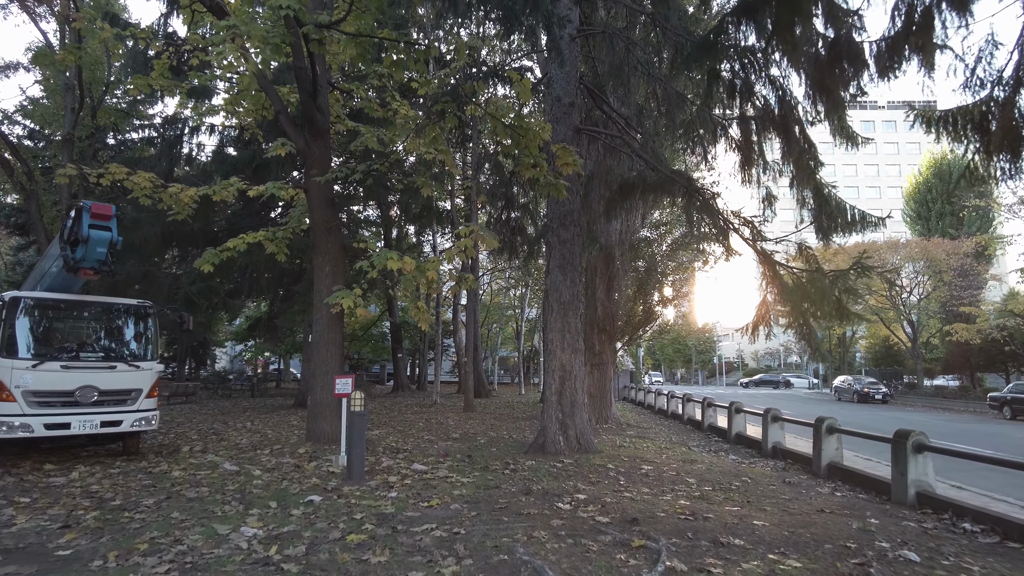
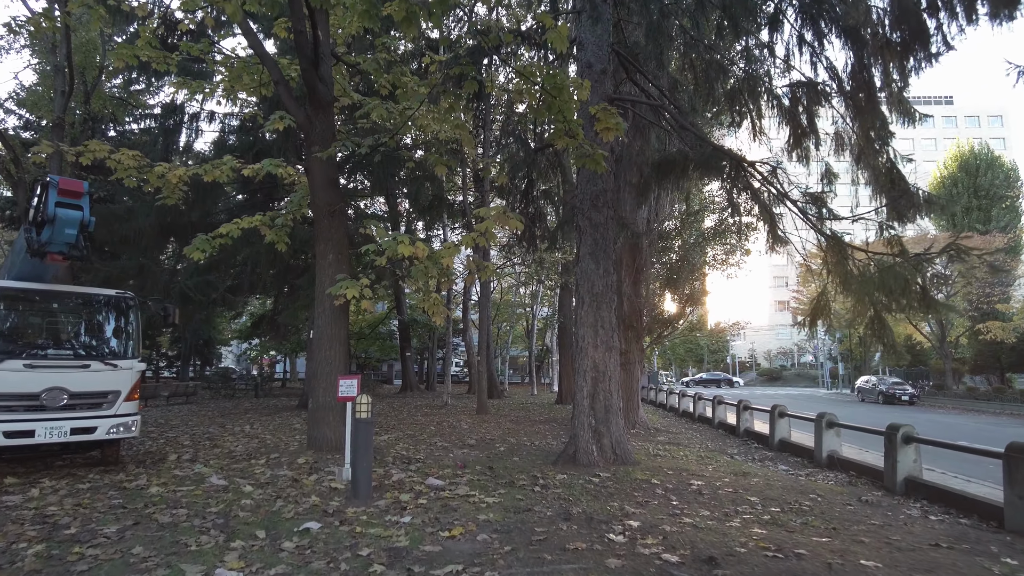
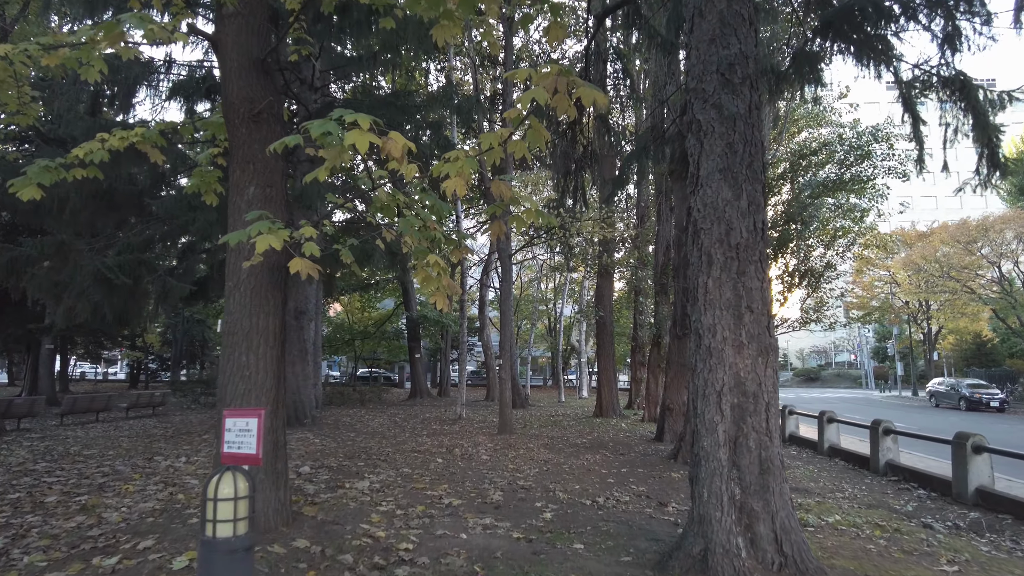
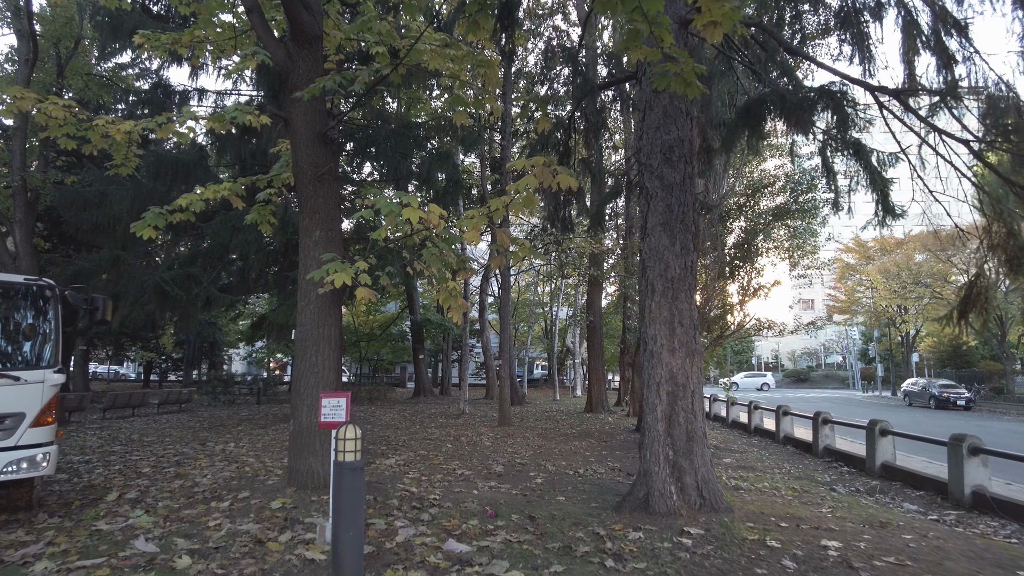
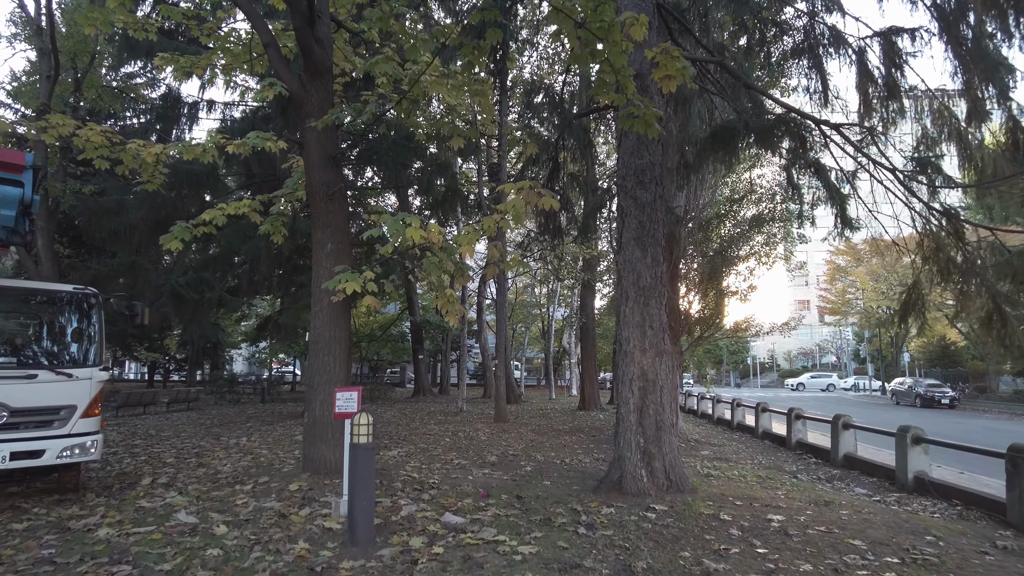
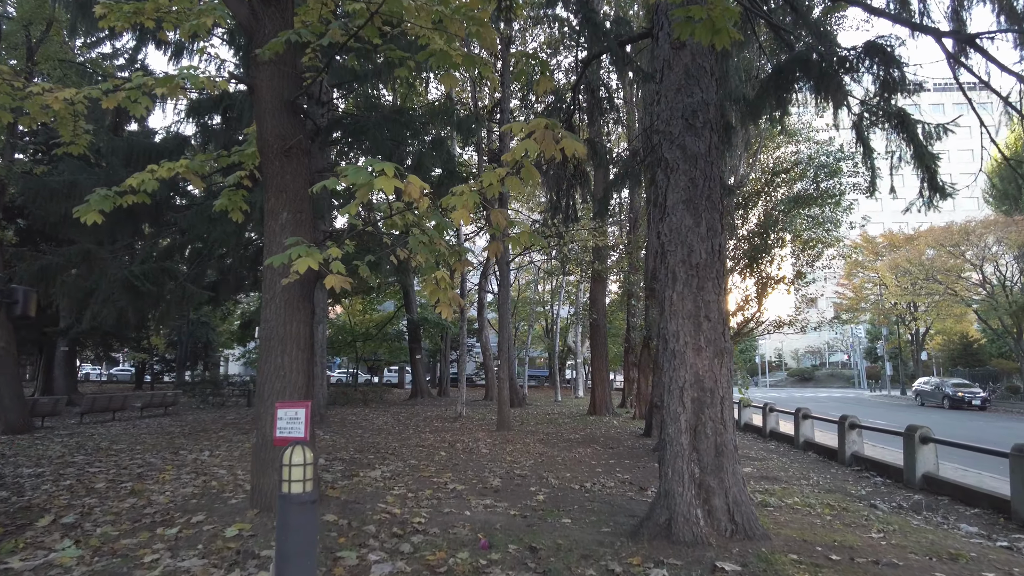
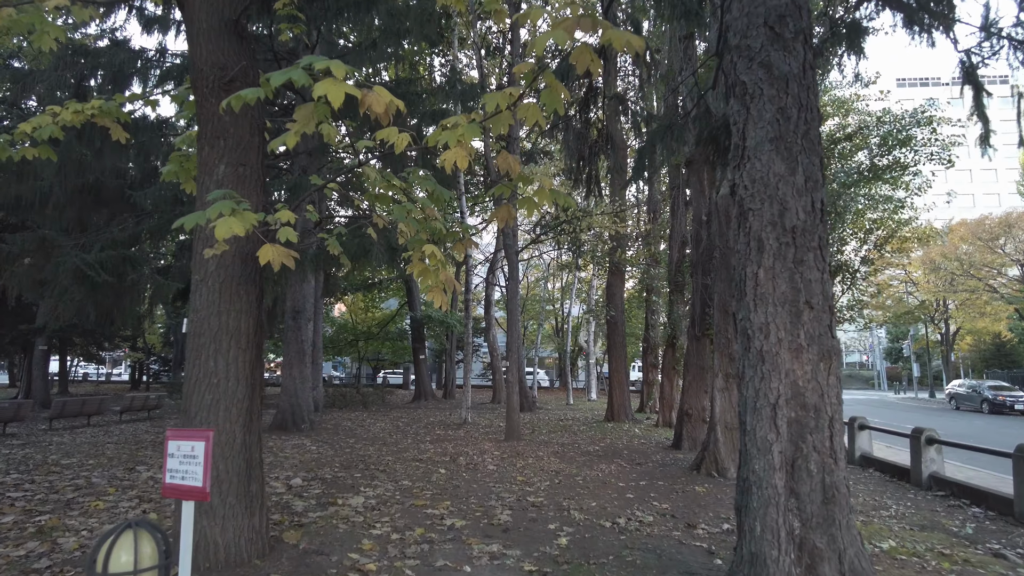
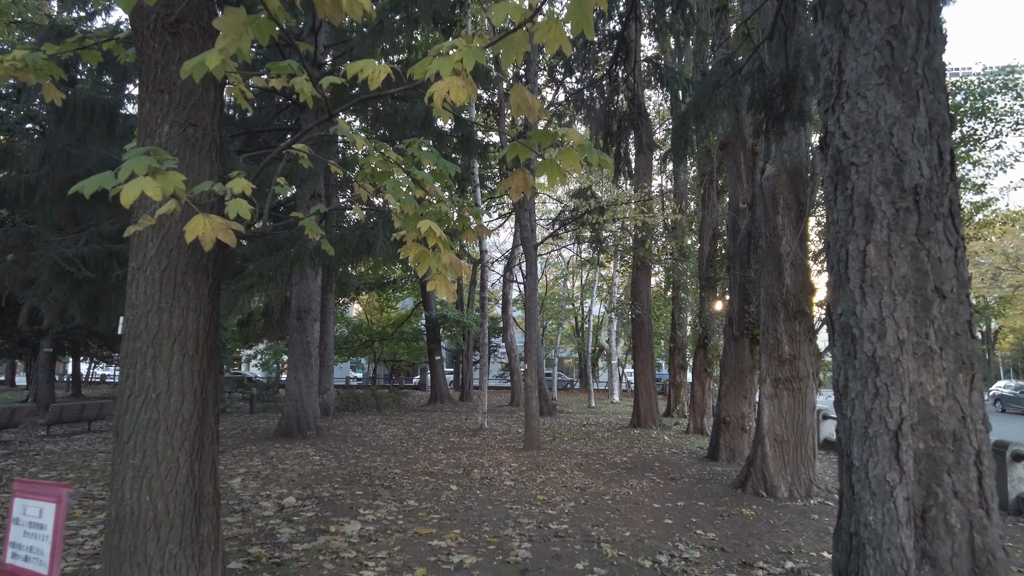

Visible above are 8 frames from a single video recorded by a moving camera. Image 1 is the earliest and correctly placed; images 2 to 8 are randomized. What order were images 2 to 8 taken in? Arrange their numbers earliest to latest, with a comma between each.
2, 5, 4, 6, 3, 7, 8
